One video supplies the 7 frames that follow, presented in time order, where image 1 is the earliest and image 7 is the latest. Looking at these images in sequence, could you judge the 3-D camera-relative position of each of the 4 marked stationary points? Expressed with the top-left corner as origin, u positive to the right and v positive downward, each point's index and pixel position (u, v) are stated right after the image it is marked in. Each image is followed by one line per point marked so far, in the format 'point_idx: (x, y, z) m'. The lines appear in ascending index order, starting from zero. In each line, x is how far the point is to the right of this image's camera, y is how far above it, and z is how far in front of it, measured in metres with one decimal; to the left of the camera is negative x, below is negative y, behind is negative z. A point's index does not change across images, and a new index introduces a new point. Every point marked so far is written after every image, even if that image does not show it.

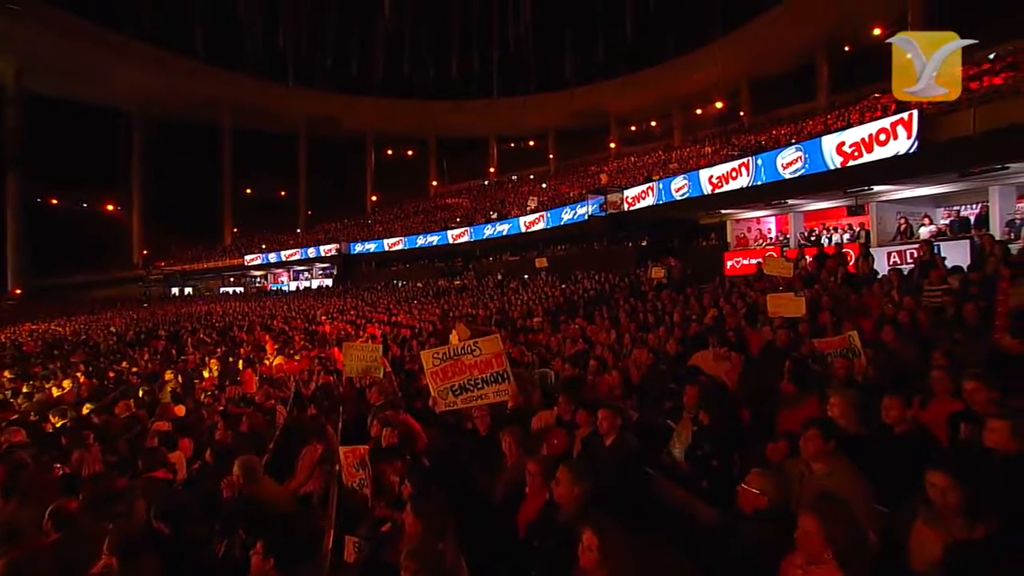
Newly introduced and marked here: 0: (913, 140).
0: (+8.8, +3.2, +13.9) m
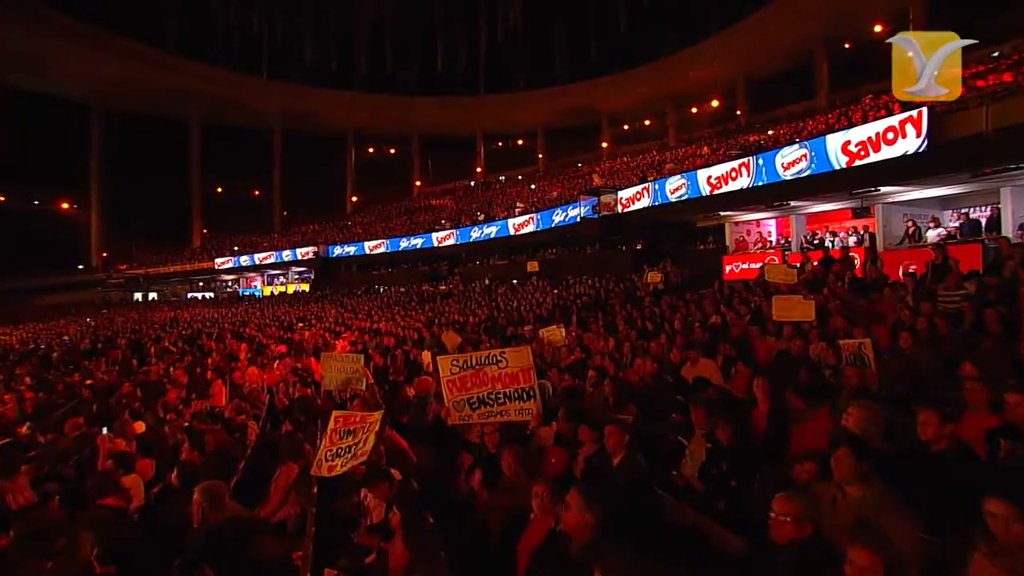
0: (+8.6, +3.1, +13.2) m
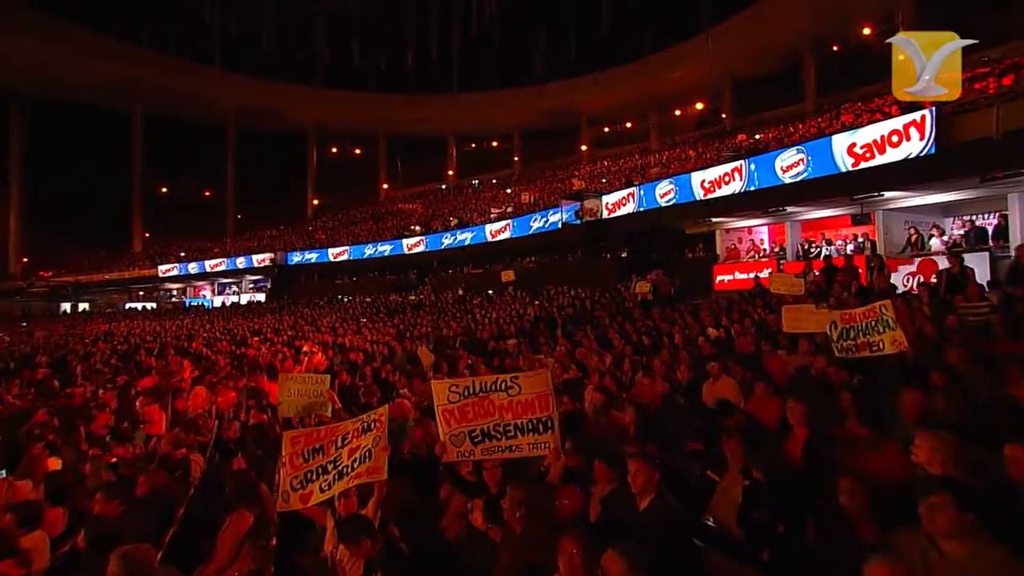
0: (+8.3, +2.9, +12.5) m
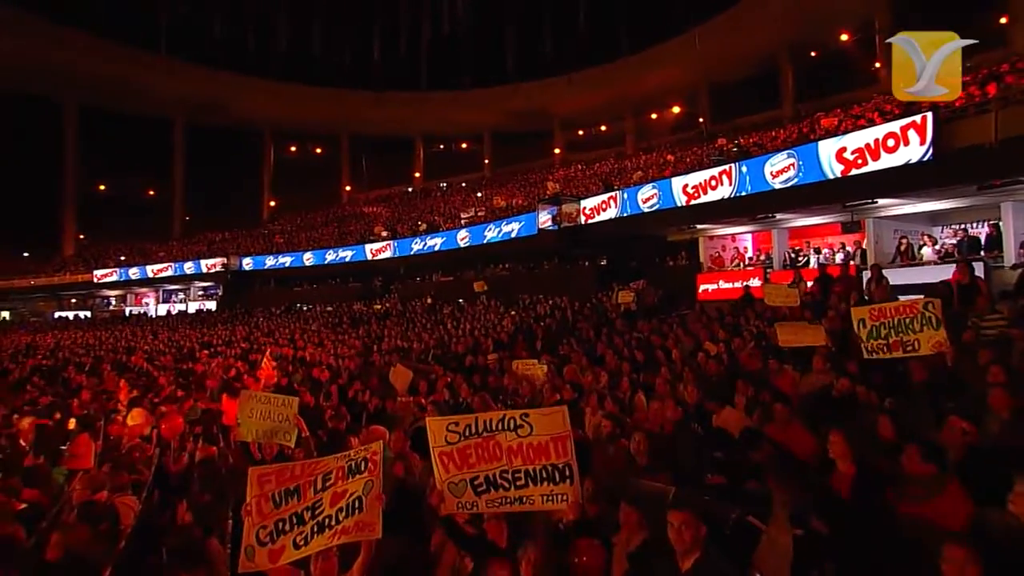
0: (+7.9, +2.7, +12.0) m
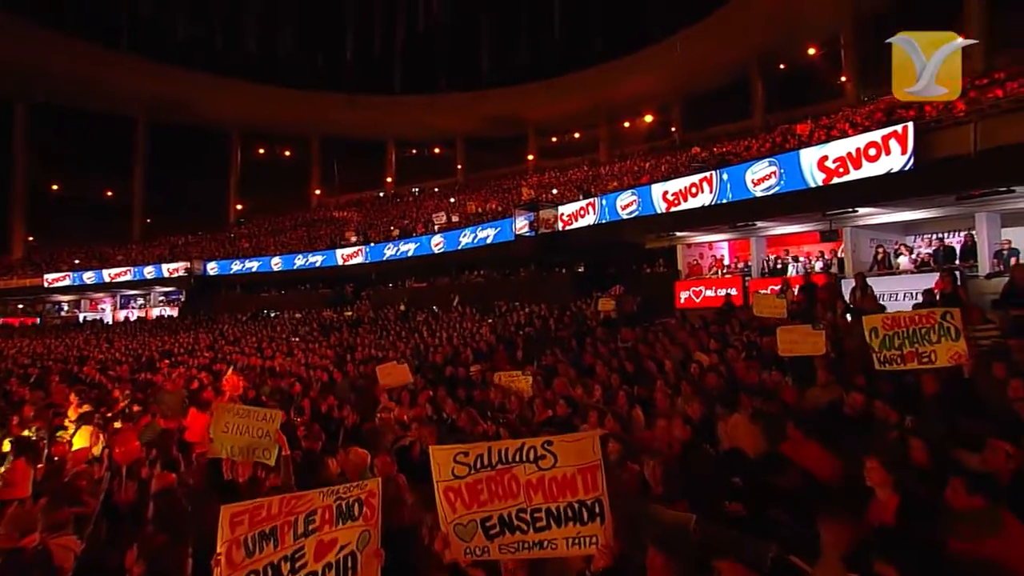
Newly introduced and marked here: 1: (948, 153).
0: (+7.6, +2.5, +12.0) m
1: (+8.7, +2.7, +12.5) m
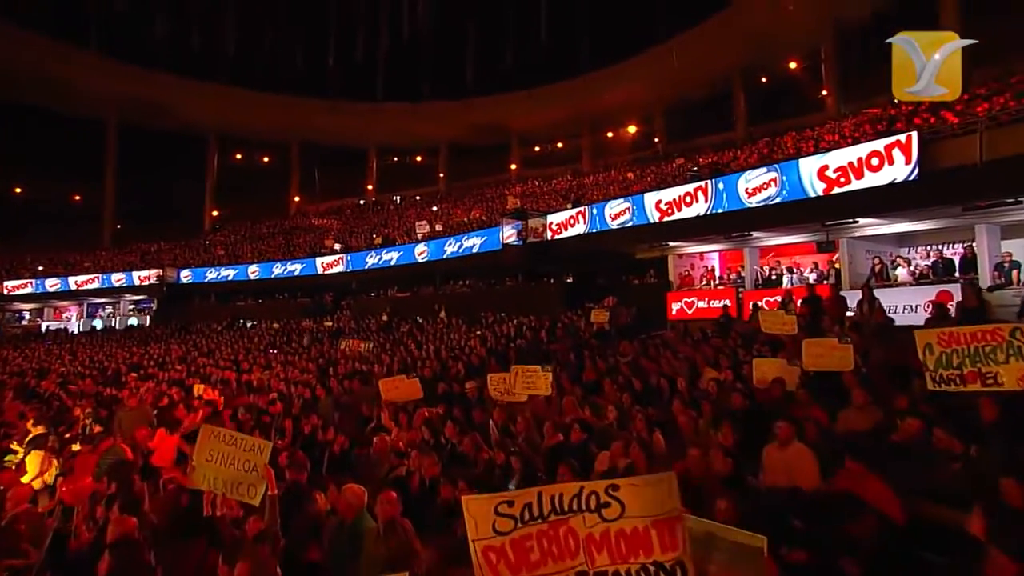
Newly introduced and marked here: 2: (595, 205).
0: (+7.5, +2.3, +11.8) m
1: (+8.6, +2.5, +12.3) m
2: (+2.4, +2.4, +18.3) m
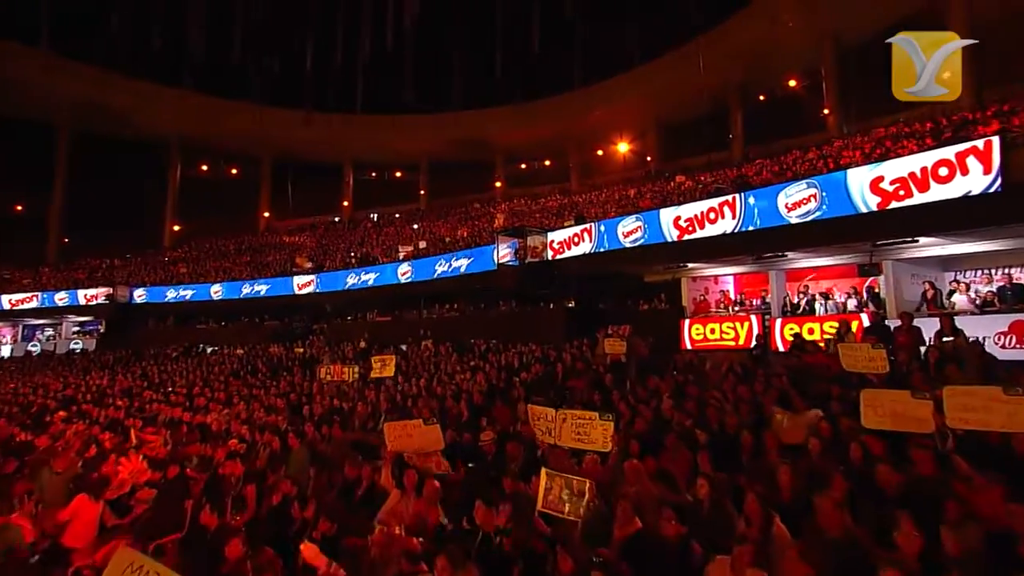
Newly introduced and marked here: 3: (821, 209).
0: (+7.7, +1.8, +10.3) m
1: (+8.8, +1.9, +10.9) m
2: (+2.4, +1.8, +16.6) m
3: (+6.0, +1.5, +12.2) m
